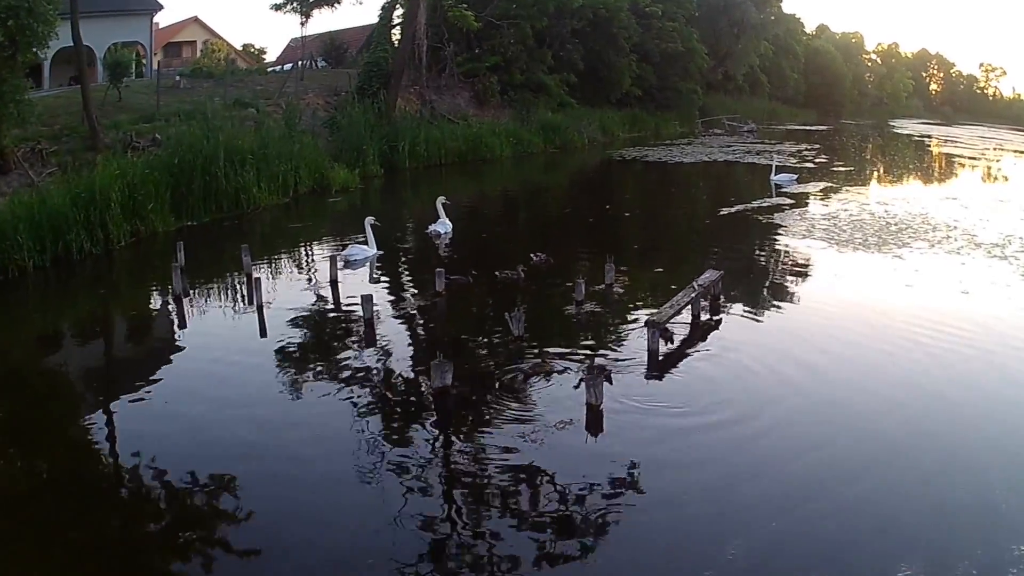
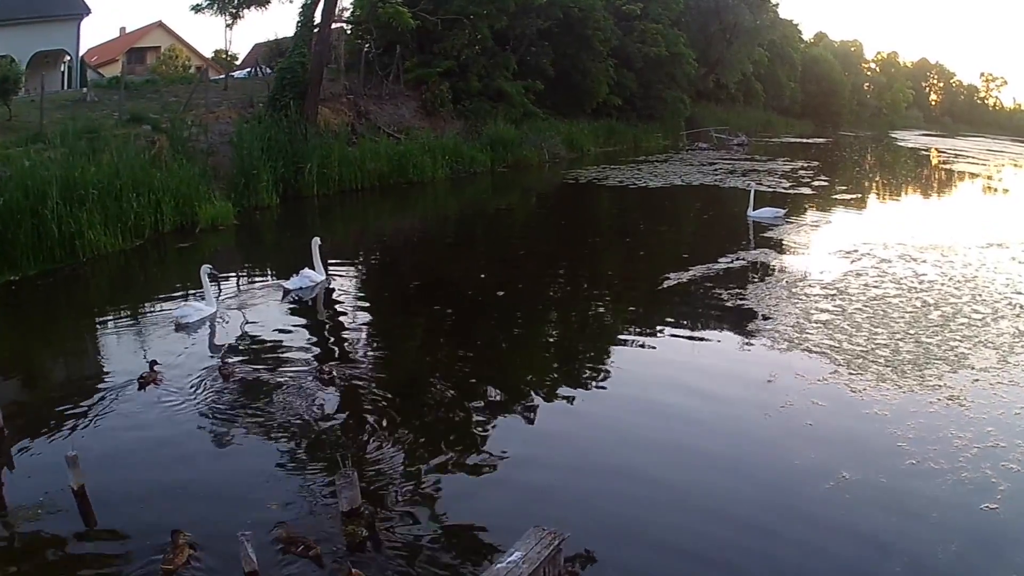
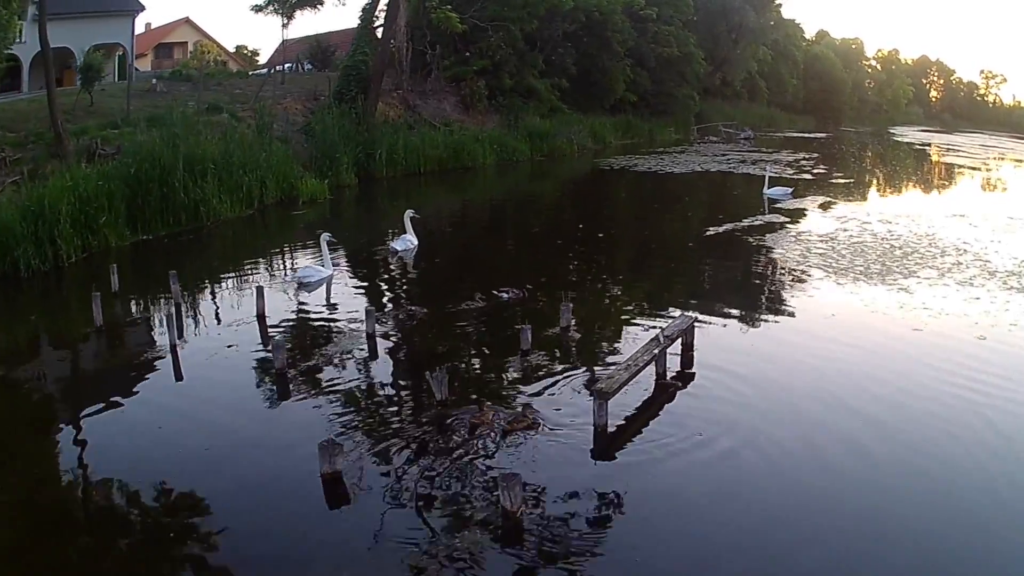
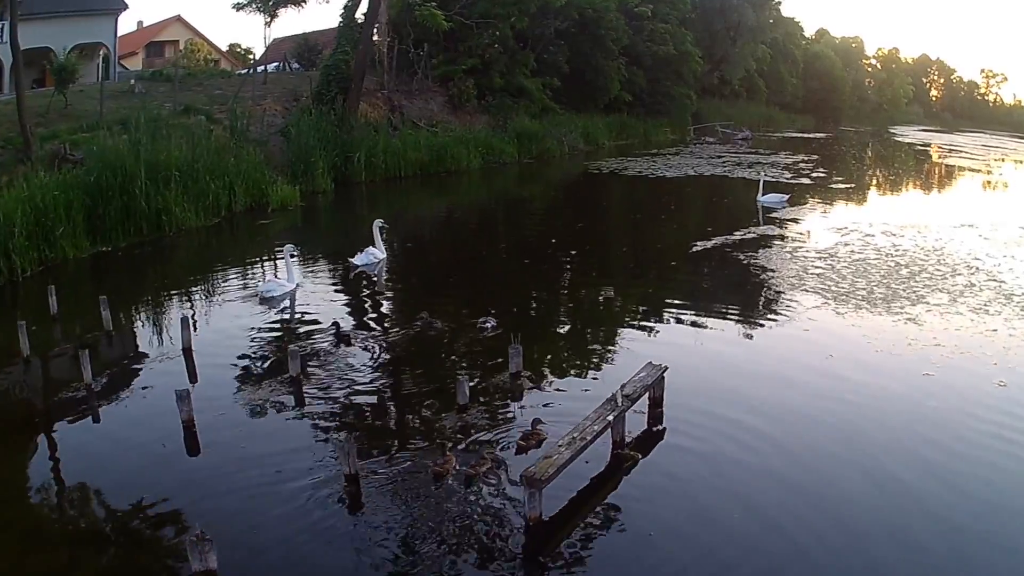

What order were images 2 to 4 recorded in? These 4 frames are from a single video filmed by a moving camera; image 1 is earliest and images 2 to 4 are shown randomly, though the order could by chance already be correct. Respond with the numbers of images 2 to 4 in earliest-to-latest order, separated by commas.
3, 4, 2
